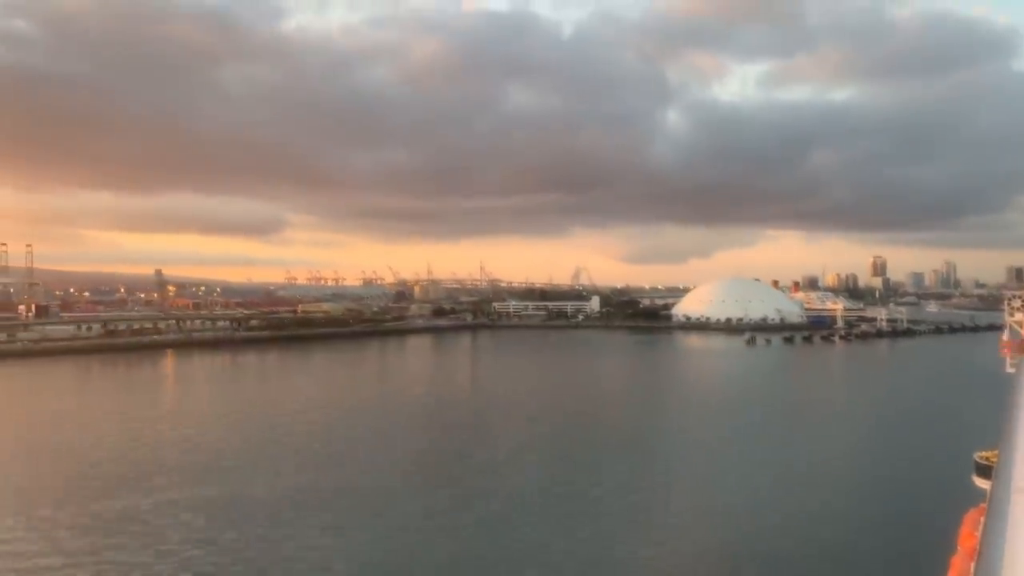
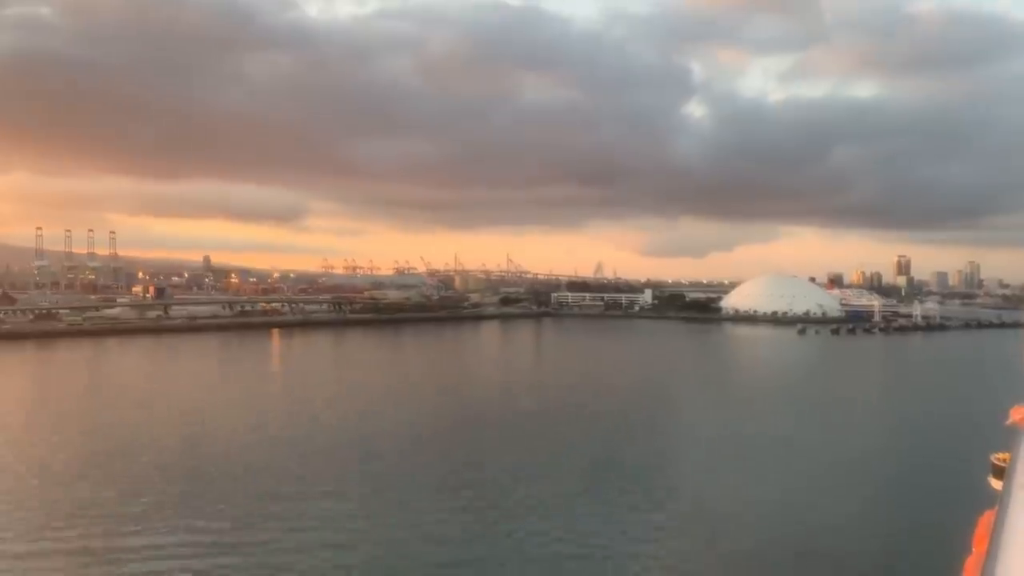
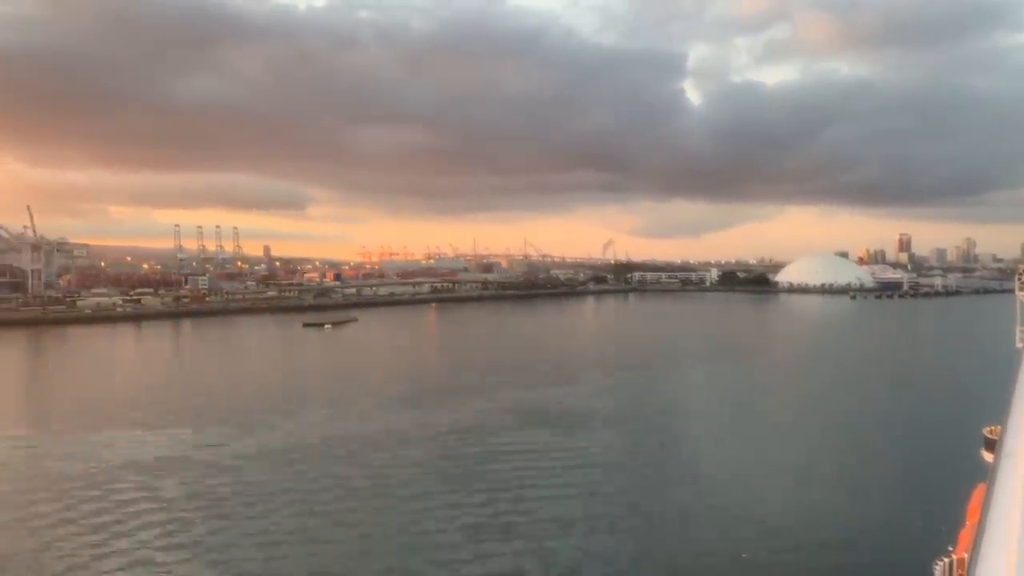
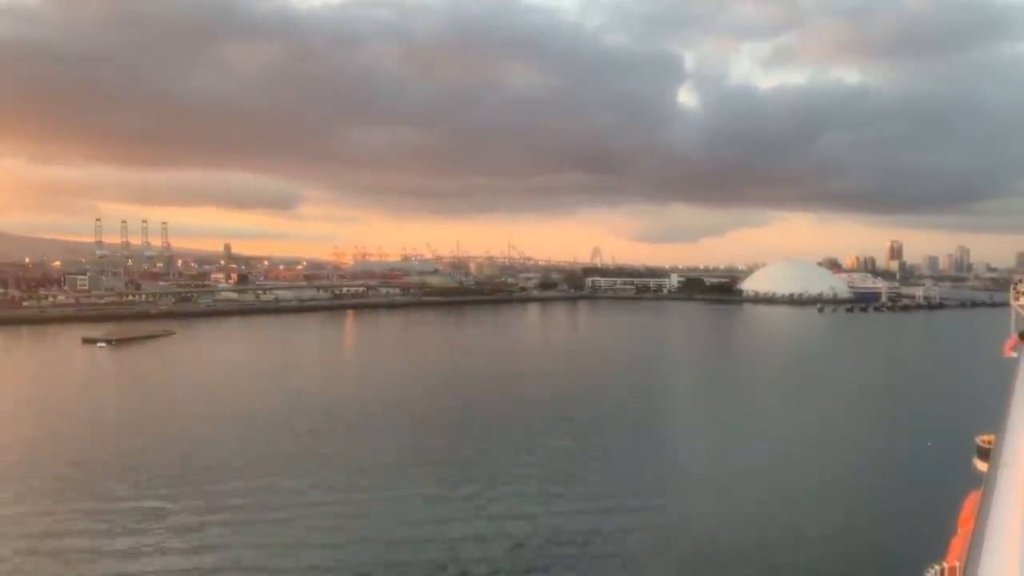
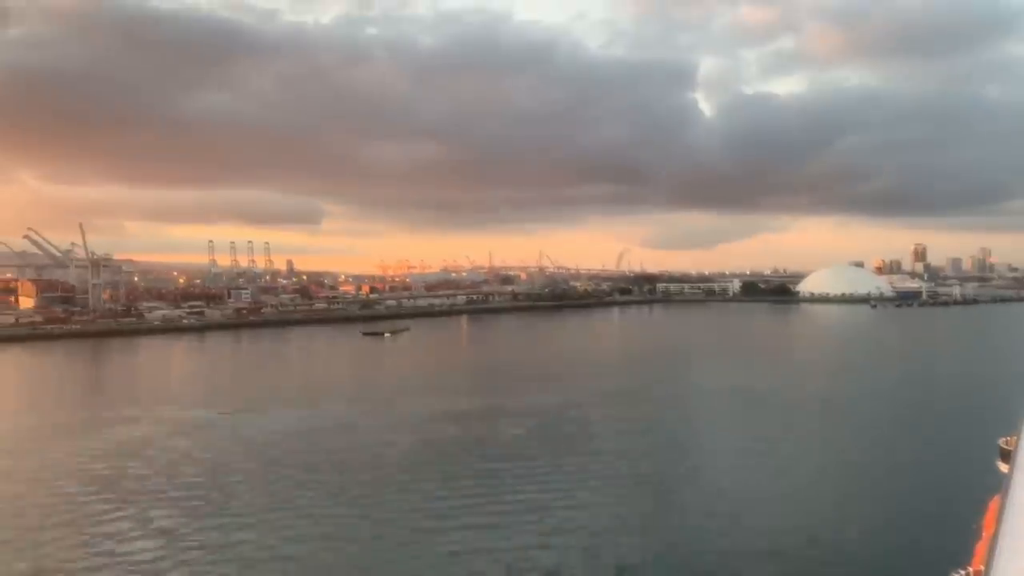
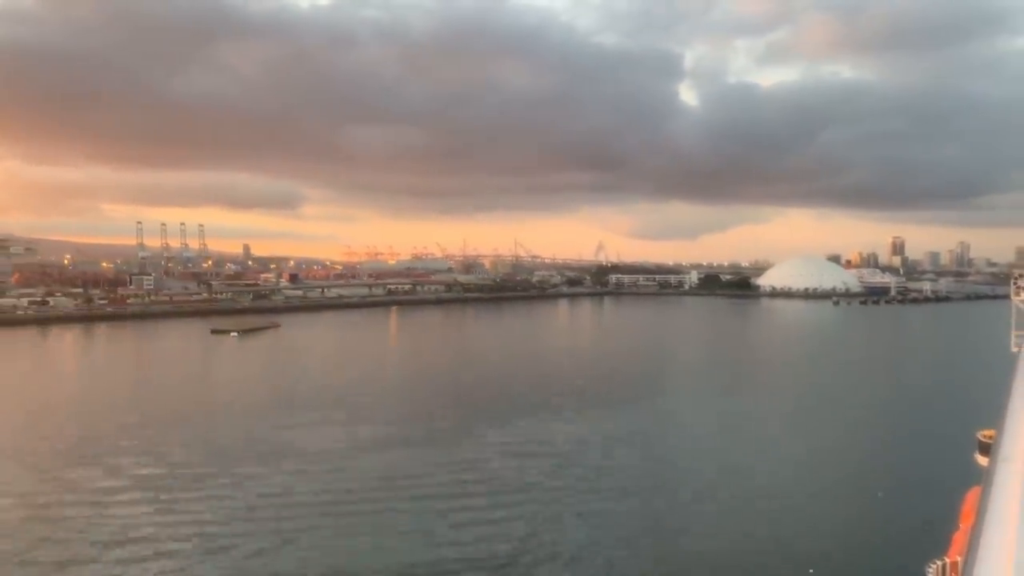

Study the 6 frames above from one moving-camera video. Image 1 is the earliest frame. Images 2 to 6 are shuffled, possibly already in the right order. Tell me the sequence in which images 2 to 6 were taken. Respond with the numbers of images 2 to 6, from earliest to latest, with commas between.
2, 4, 6, 3, 5
